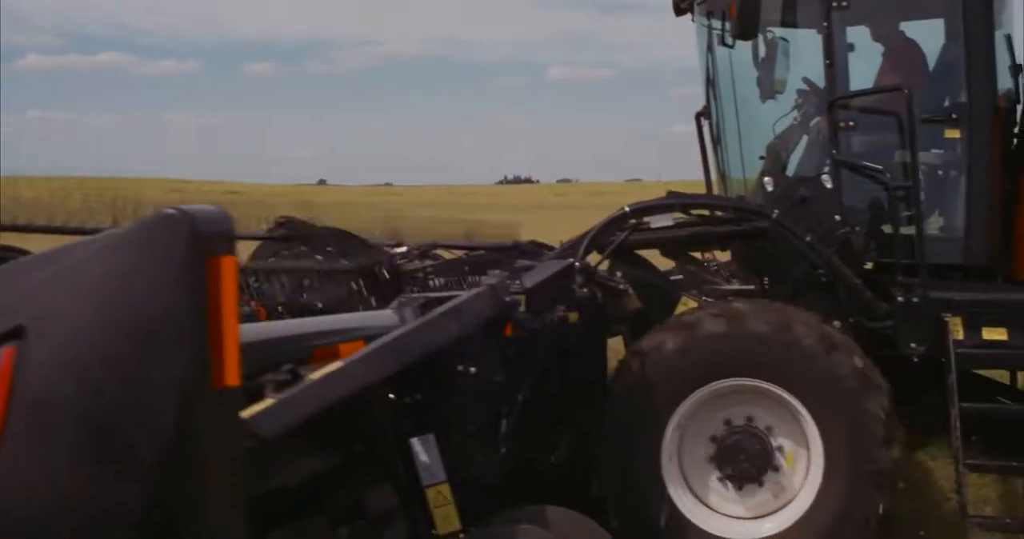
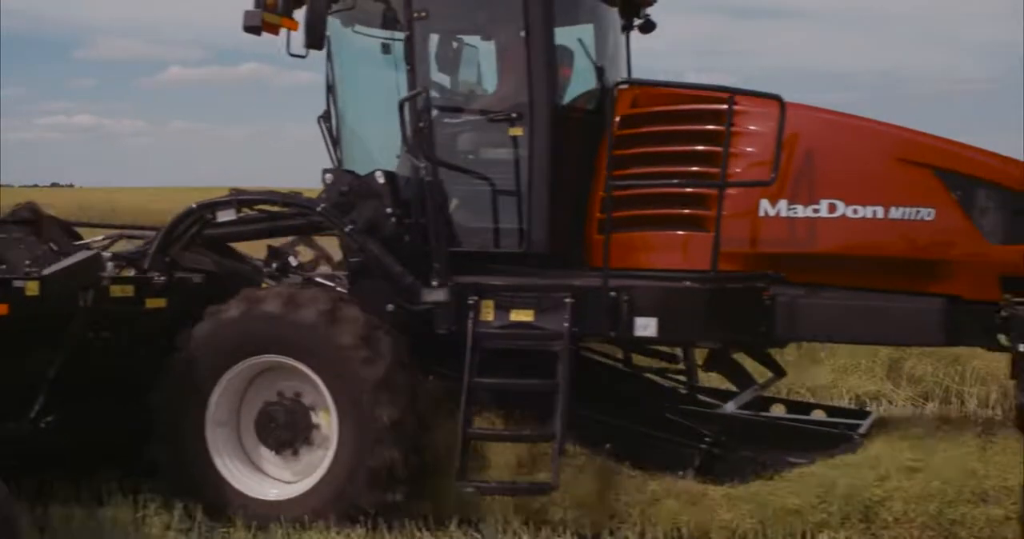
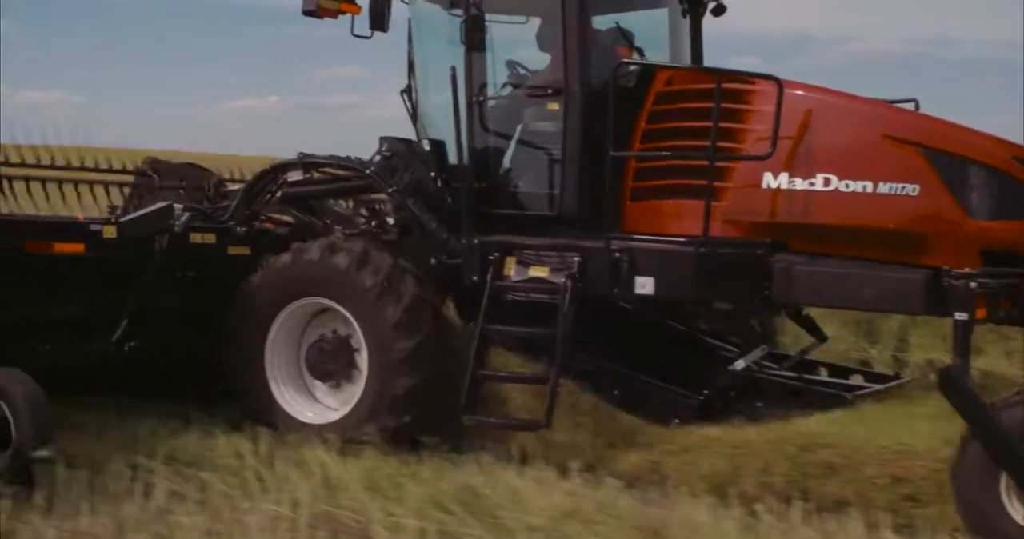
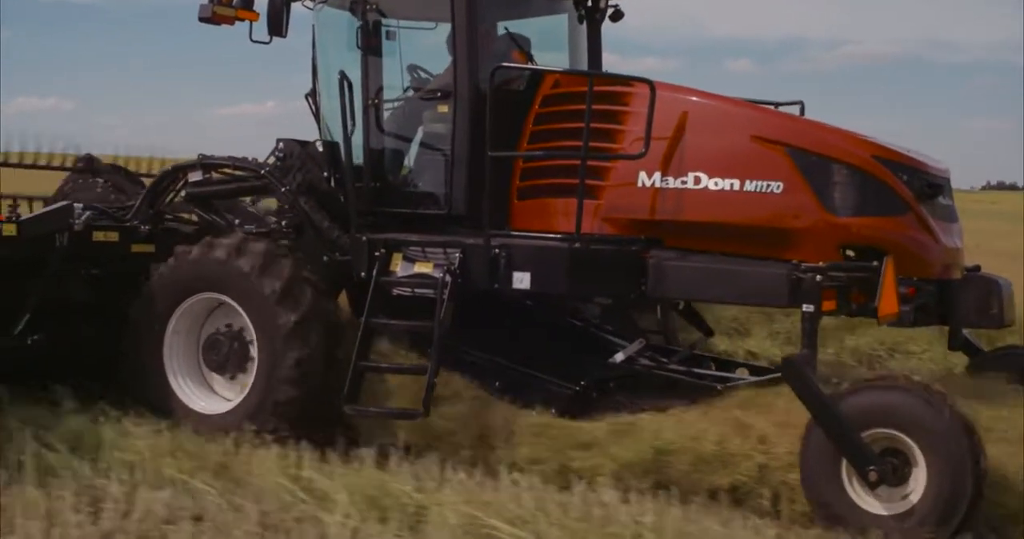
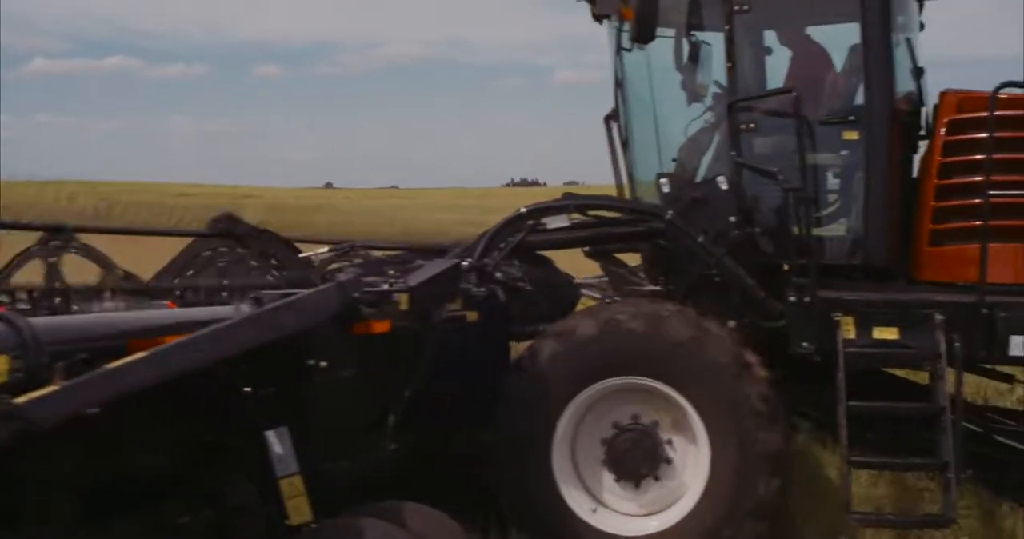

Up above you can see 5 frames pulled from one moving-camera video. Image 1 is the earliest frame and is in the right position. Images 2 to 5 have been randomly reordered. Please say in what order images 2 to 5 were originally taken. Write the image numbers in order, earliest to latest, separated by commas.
5, 2, 4, 3
